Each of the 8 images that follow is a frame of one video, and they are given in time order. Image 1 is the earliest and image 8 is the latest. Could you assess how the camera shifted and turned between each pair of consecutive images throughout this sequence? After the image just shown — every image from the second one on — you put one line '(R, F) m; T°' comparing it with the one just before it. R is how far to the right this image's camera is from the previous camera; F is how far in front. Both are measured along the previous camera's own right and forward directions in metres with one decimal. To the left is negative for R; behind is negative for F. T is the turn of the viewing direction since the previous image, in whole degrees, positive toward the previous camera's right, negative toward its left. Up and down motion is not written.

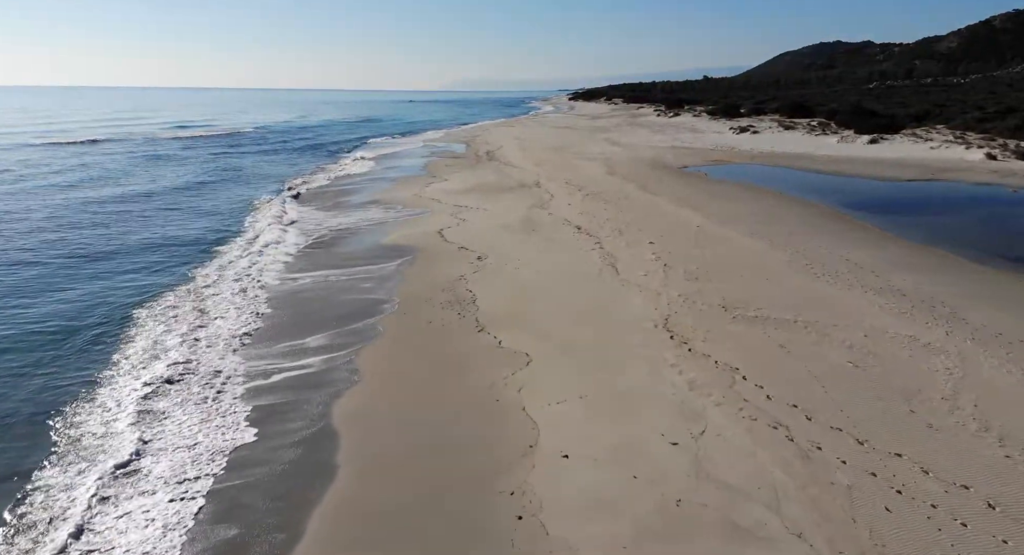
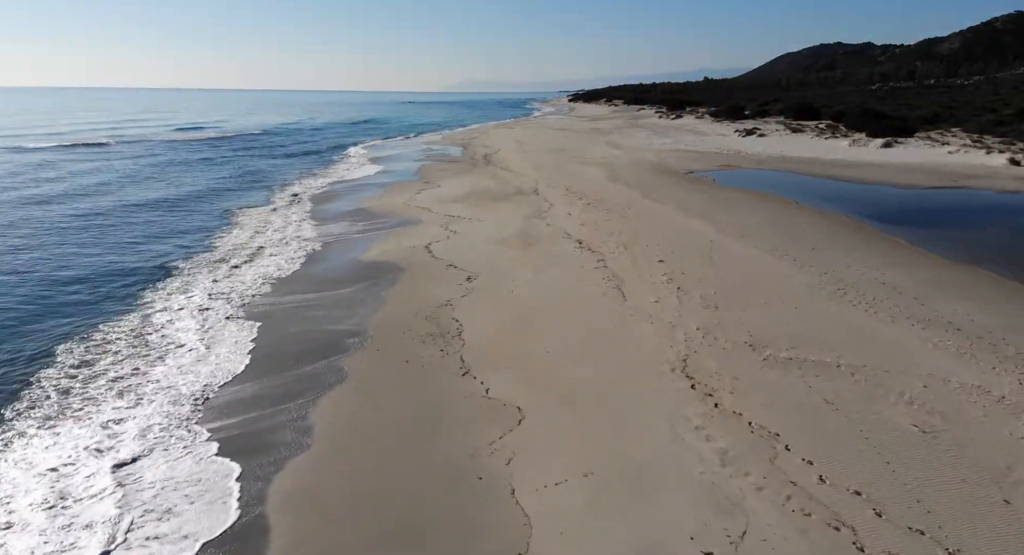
(+0.1, +1.2) m; 0°
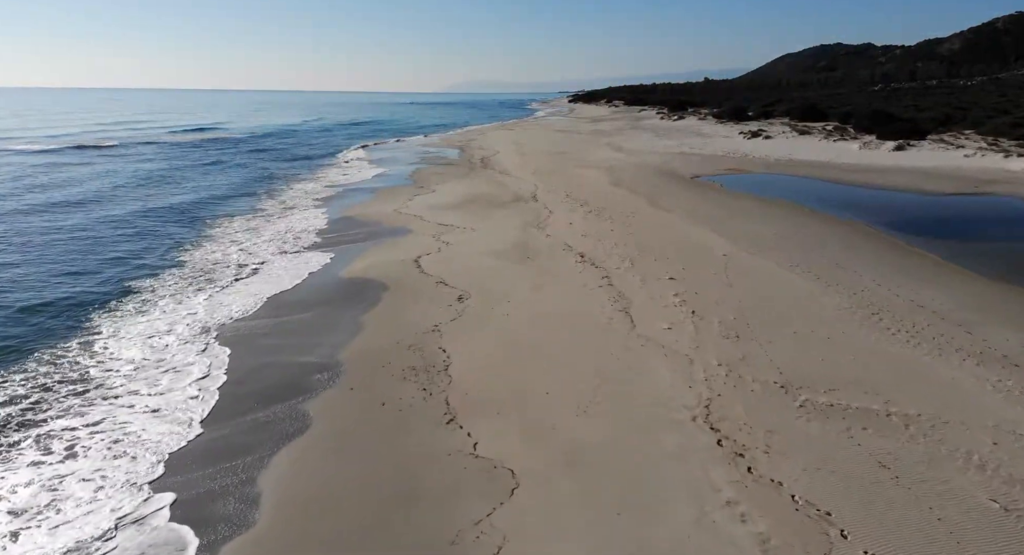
(+0.1, +1.0) m; 0°
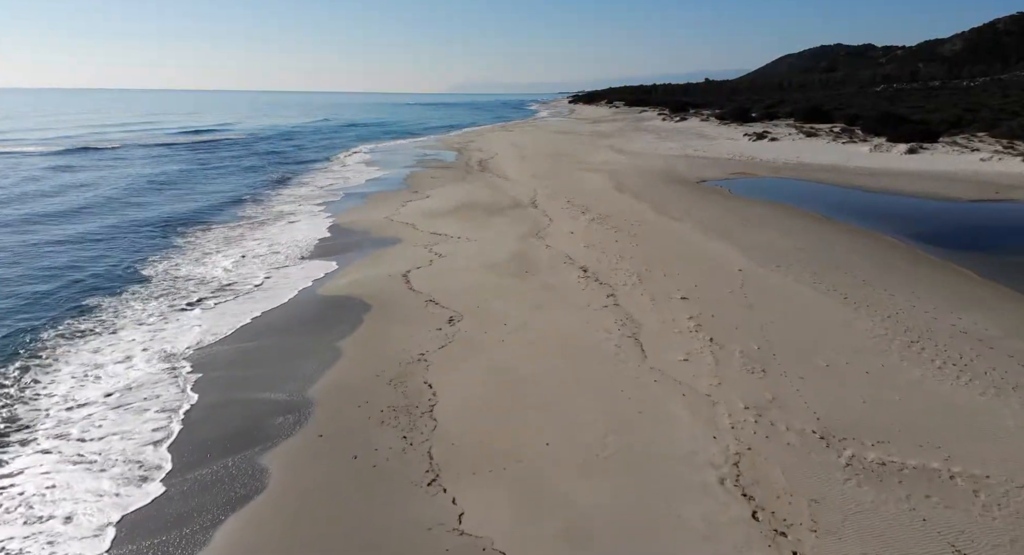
(+0.1, +0.9) m; 0°
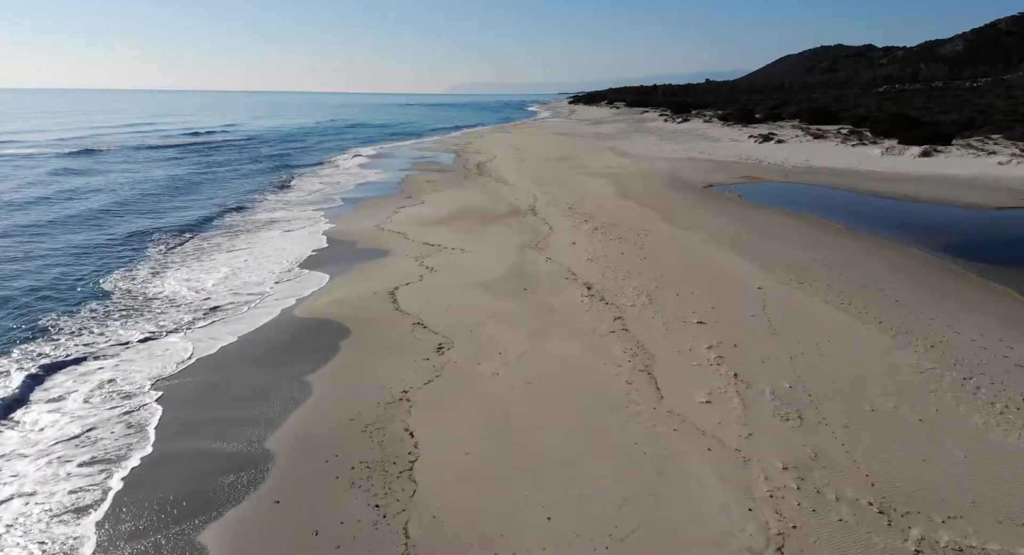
(0.0, +0.9) m; 0°
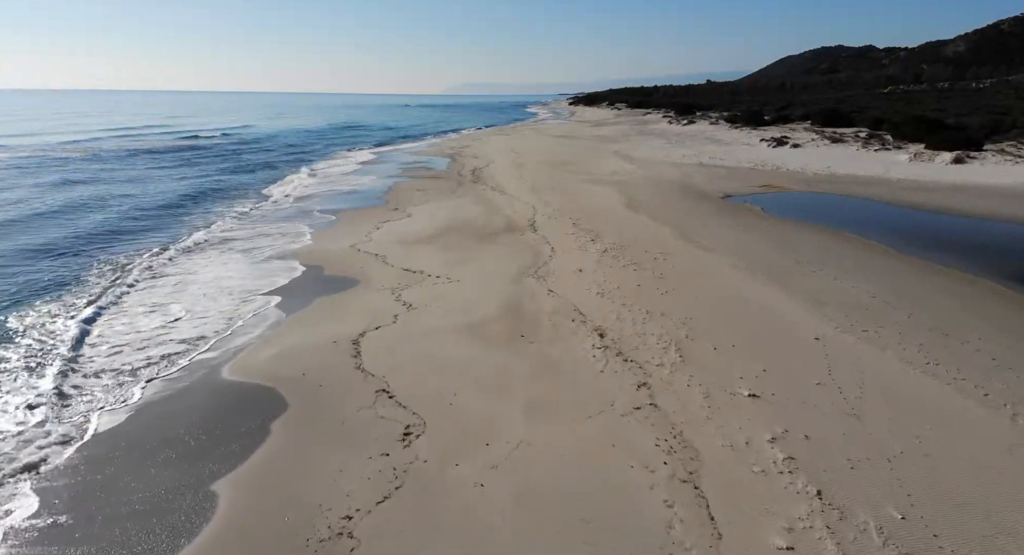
(+0.1, +1.9) m; 0°
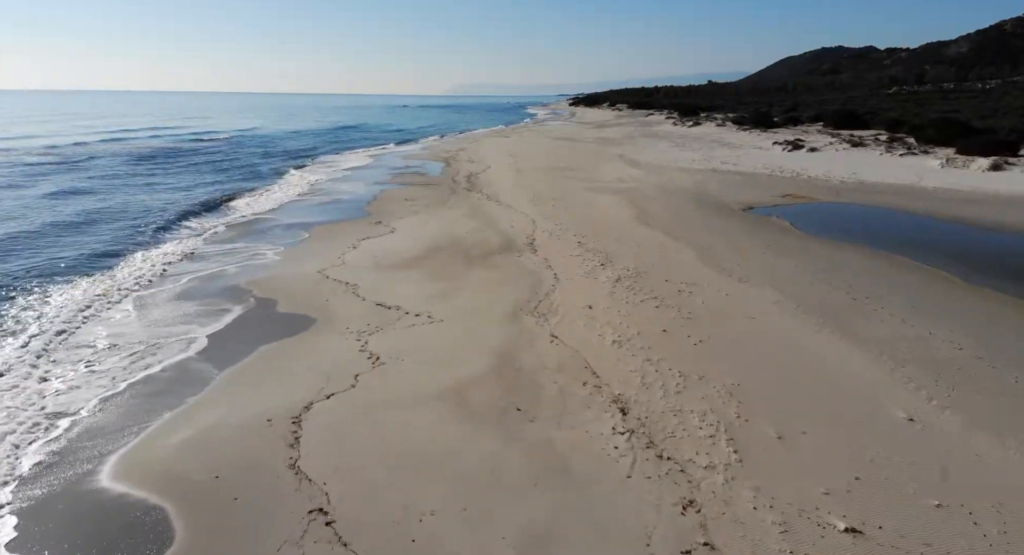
(+0.1, +1.9) m; 0°
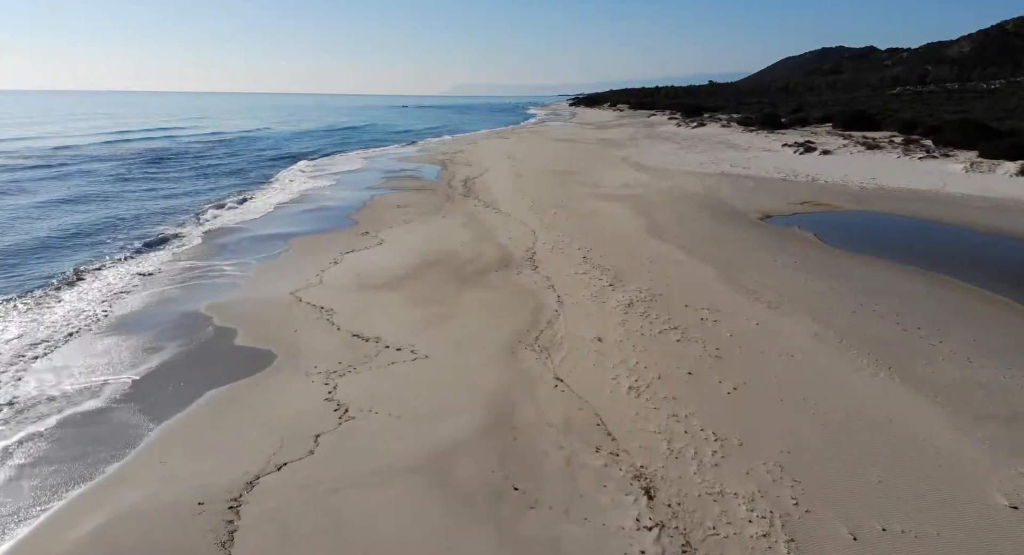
(0.0, +1.2) m; 0°
